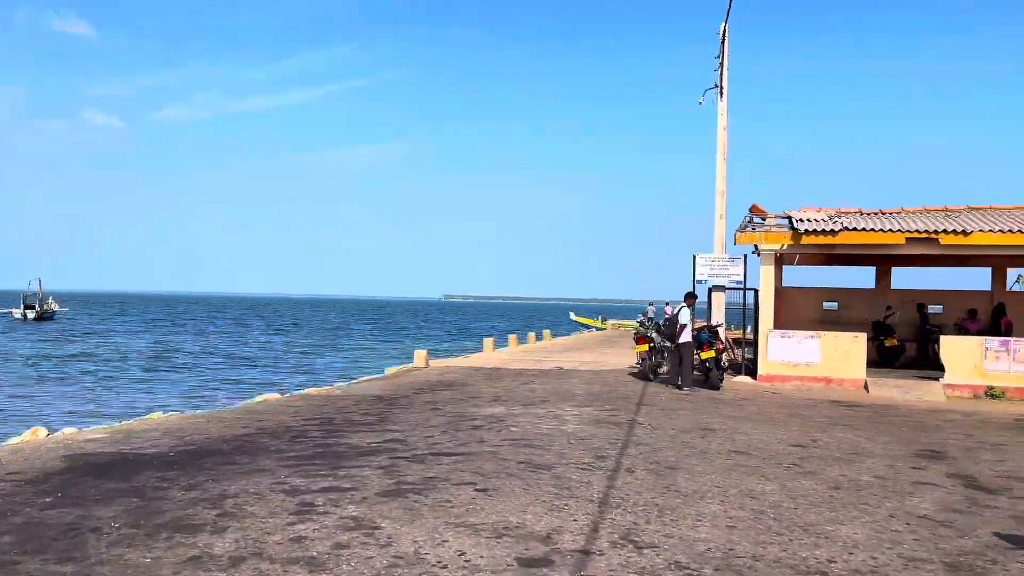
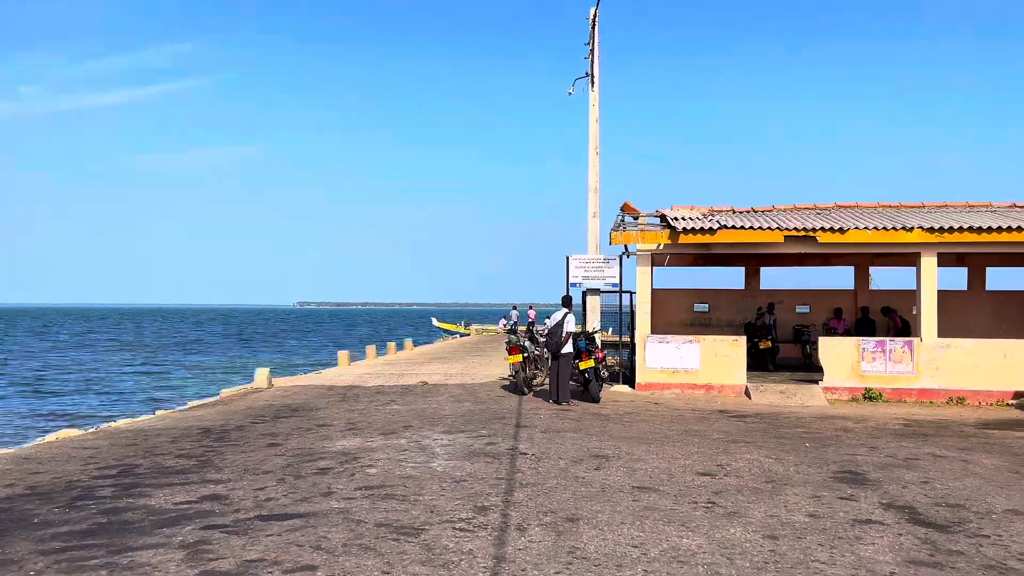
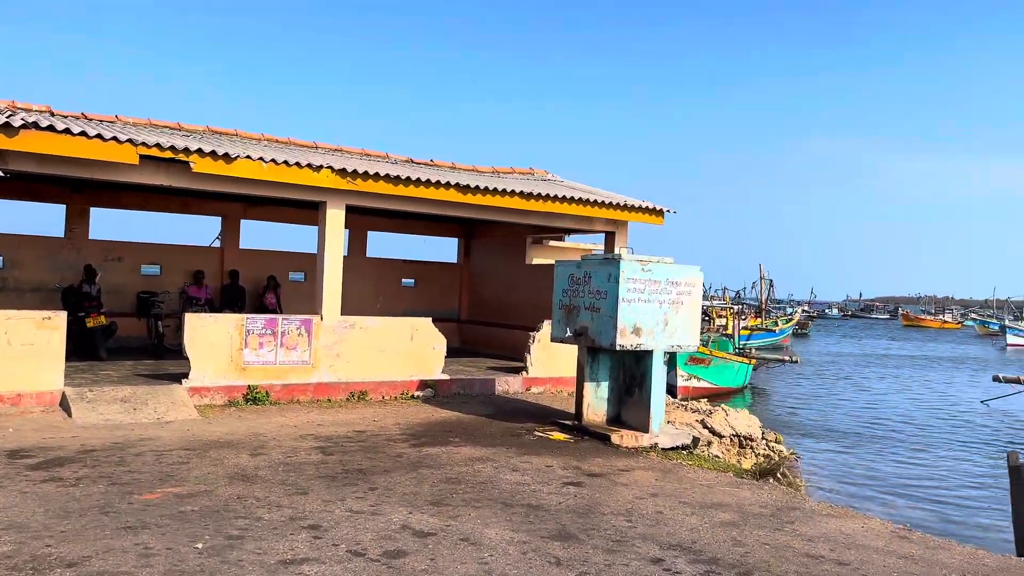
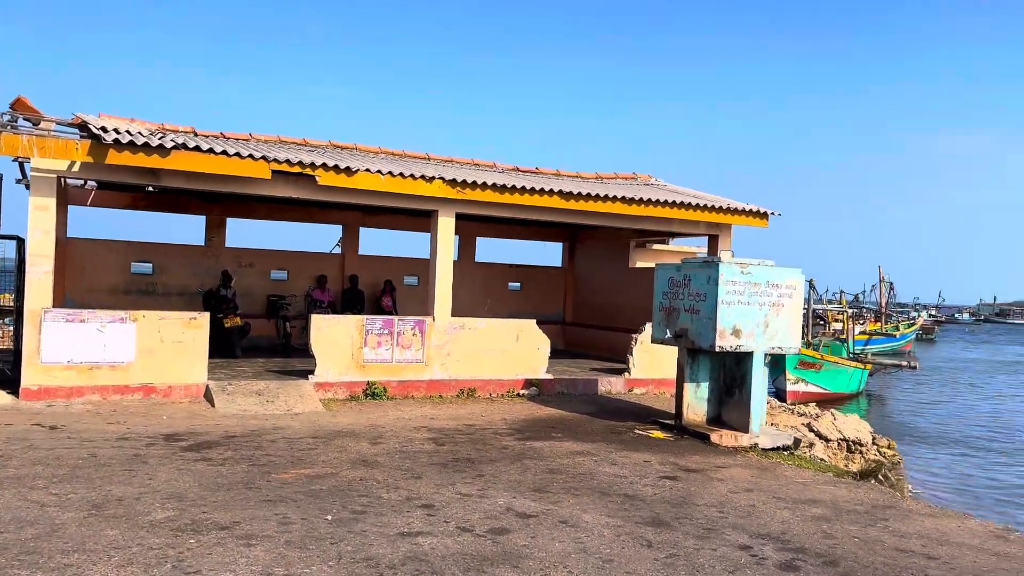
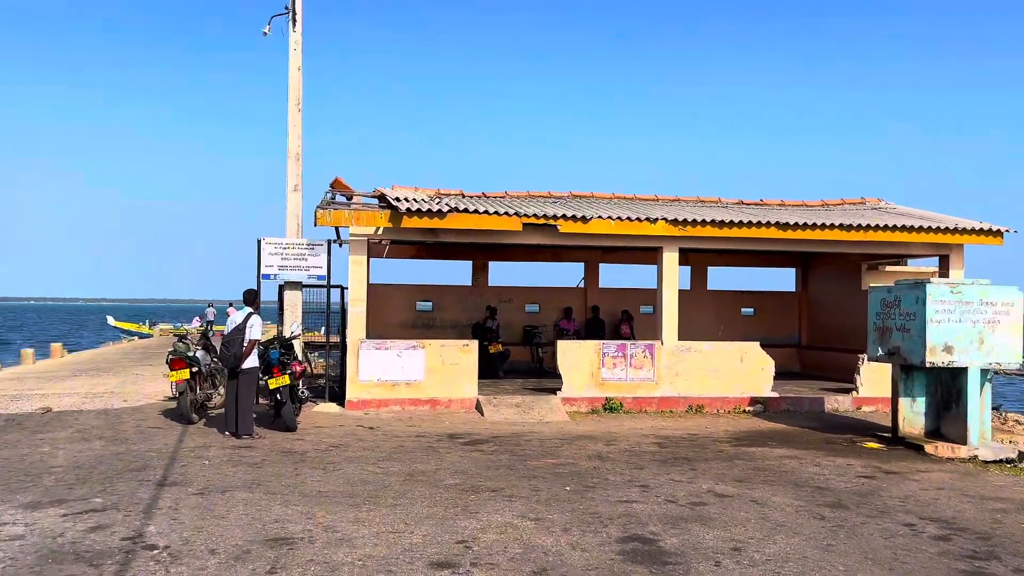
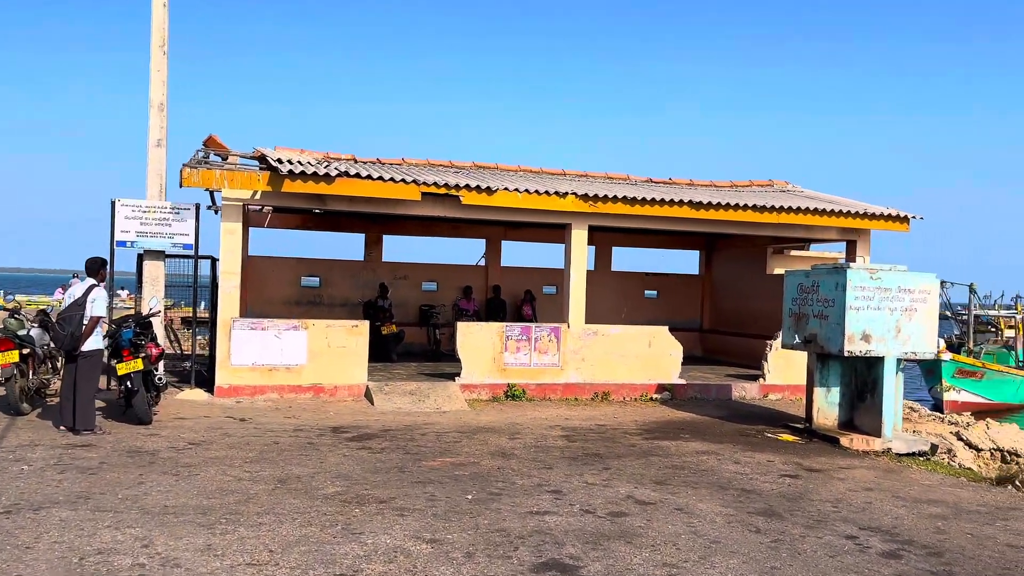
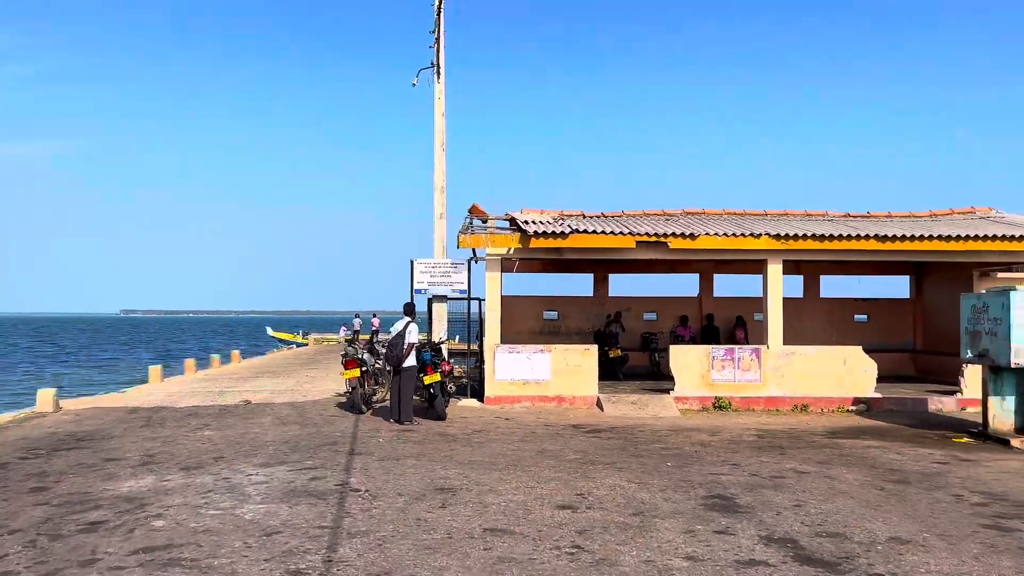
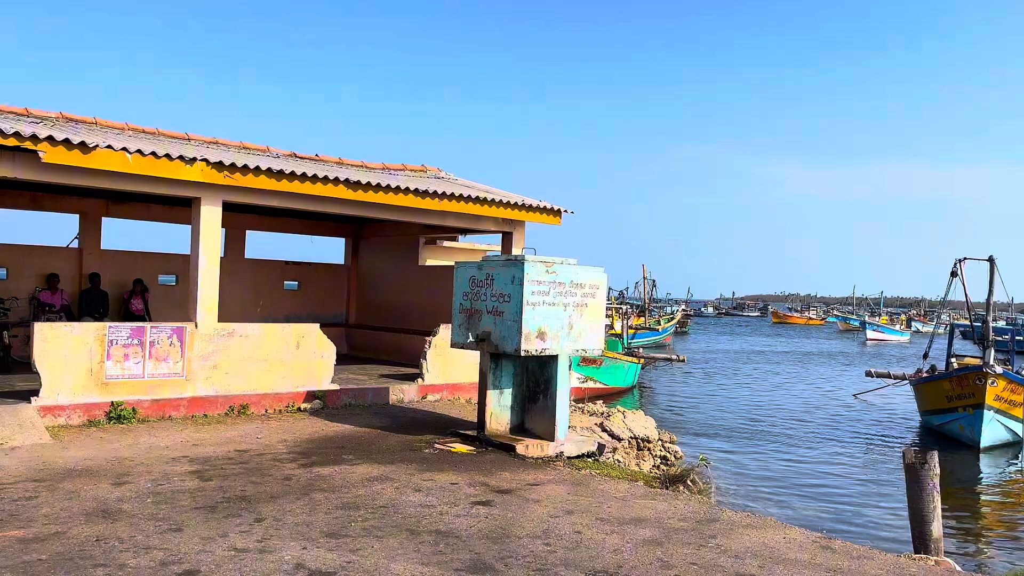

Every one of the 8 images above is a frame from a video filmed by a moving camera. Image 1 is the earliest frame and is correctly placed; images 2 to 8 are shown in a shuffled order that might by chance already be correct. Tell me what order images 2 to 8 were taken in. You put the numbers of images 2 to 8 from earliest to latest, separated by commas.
2, 7, 5, 6, 4, 3, 8
